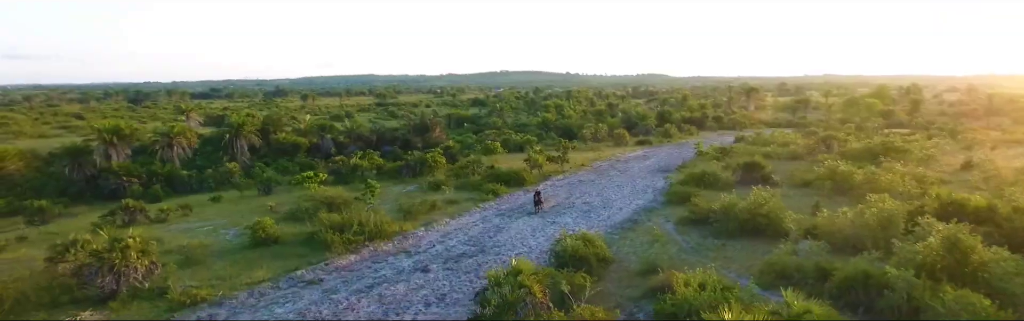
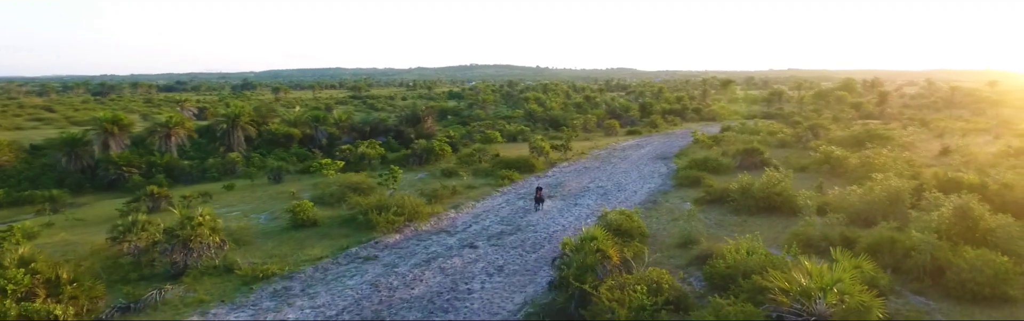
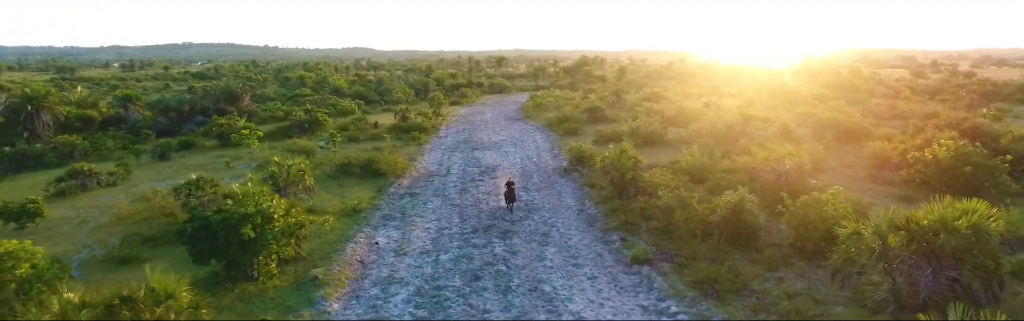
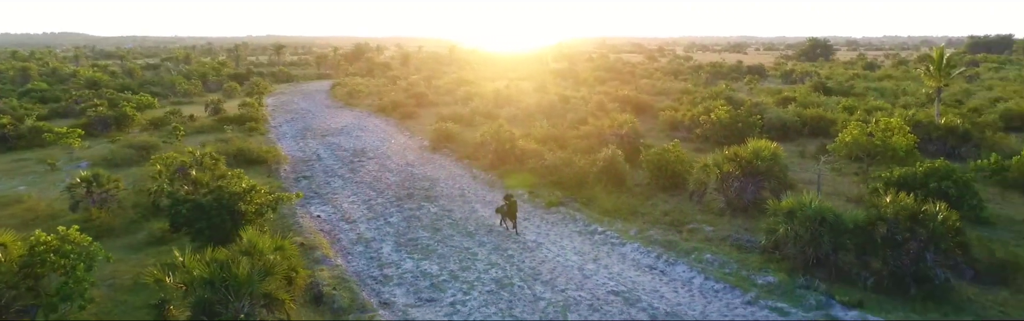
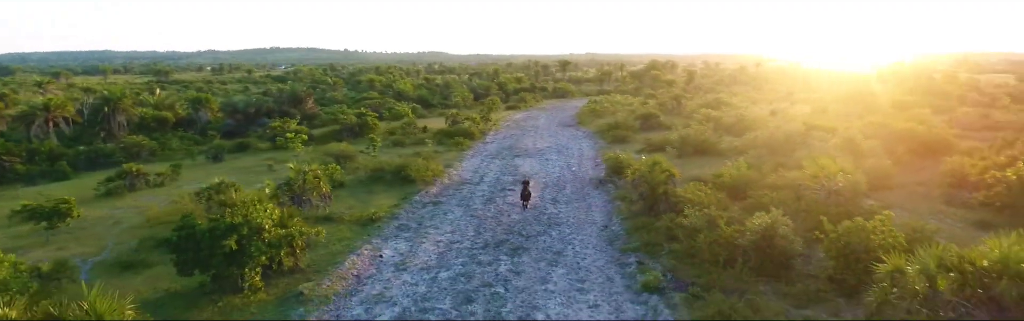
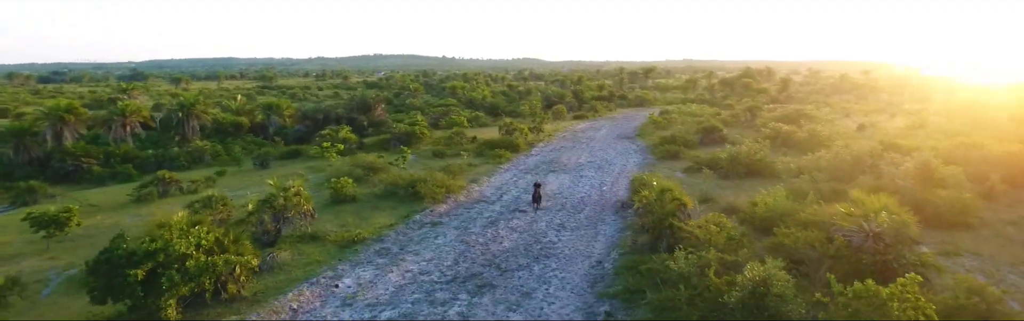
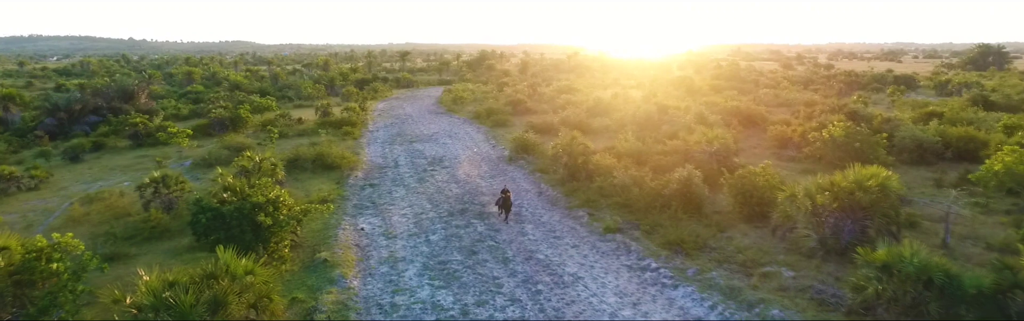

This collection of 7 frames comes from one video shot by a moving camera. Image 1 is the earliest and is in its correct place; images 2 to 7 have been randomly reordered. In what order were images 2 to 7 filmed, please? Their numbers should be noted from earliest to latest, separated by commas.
2, 6, 5, 3, 7, 4
